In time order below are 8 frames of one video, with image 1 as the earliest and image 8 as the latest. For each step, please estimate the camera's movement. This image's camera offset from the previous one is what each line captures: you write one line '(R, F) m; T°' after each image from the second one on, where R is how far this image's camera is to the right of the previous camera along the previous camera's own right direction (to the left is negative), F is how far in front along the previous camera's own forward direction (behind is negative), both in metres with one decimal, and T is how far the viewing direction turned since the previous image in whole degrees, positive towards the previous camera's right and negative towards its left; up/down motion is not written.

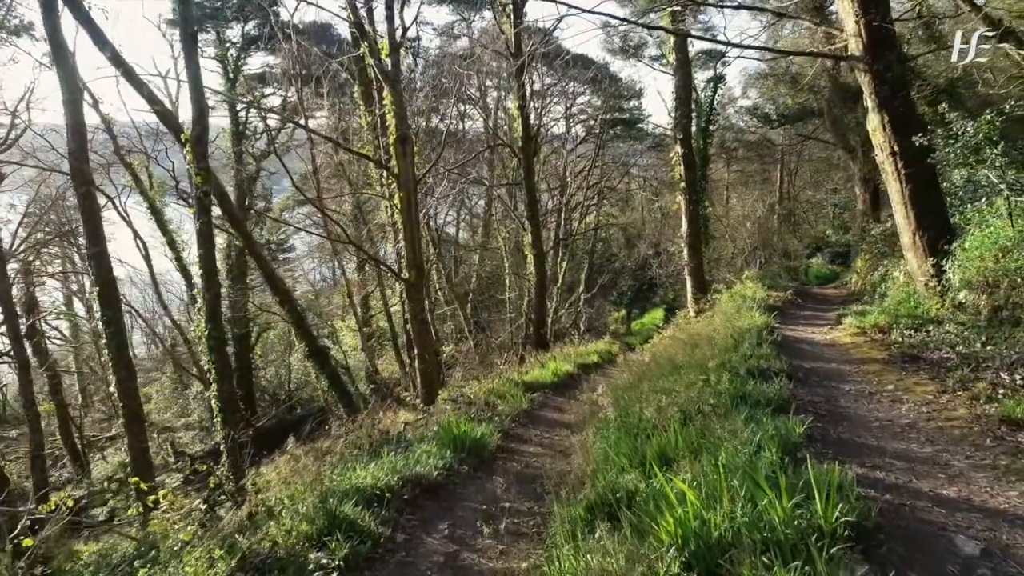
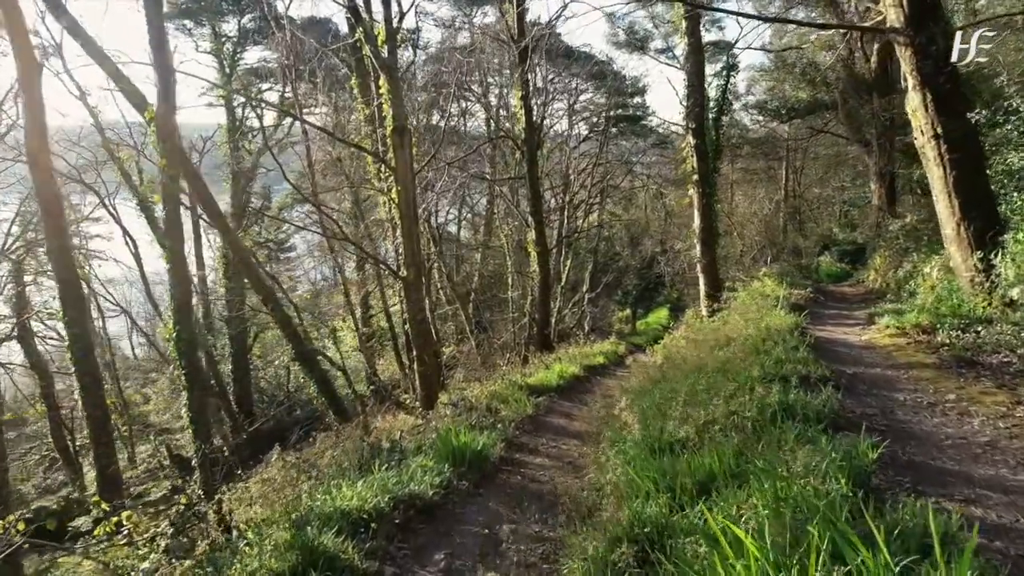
(0.0, +0.6) m; 0°
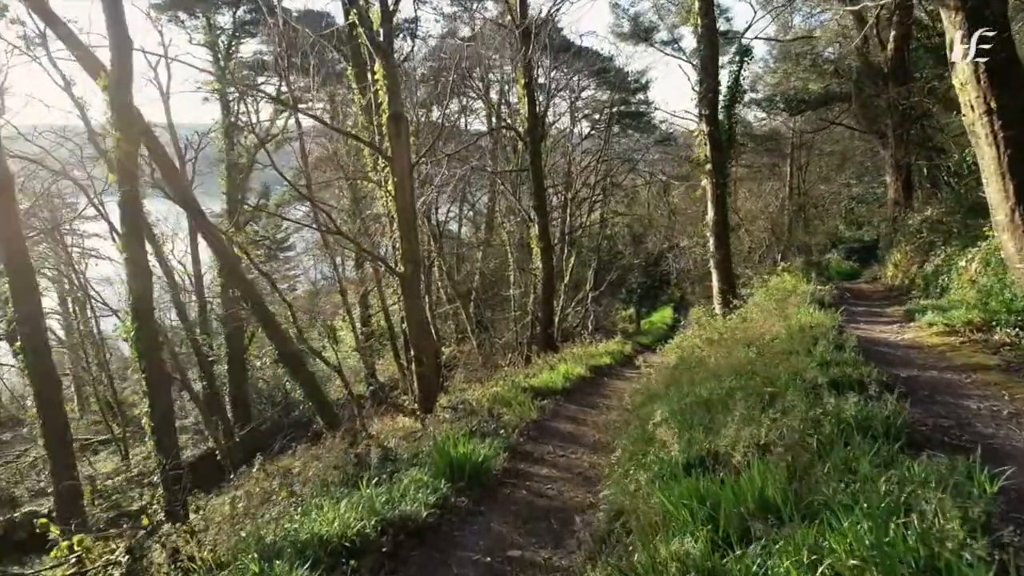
(0.0, +0.7) m; 0°
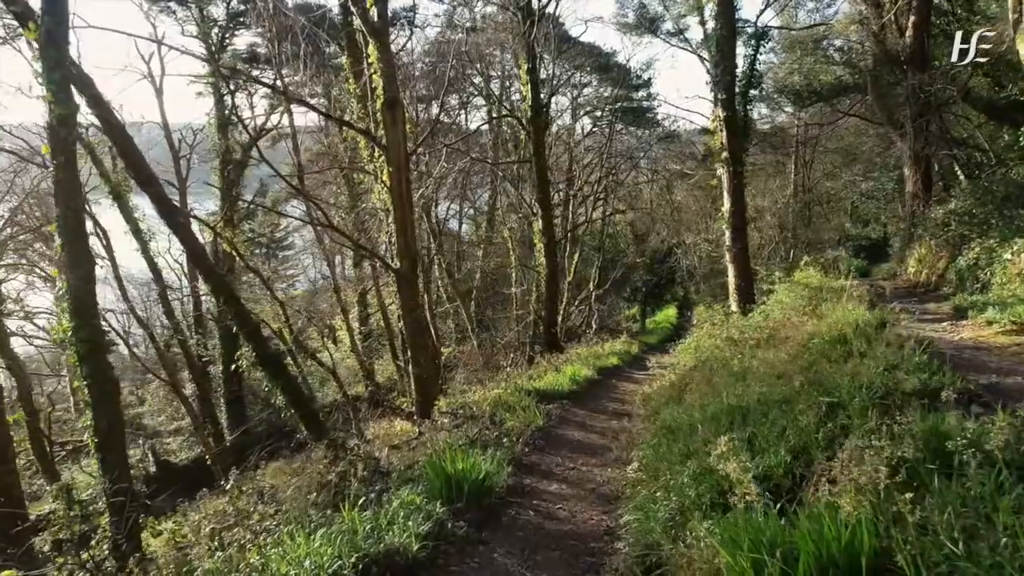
(0.0, +0.7) m; 0°
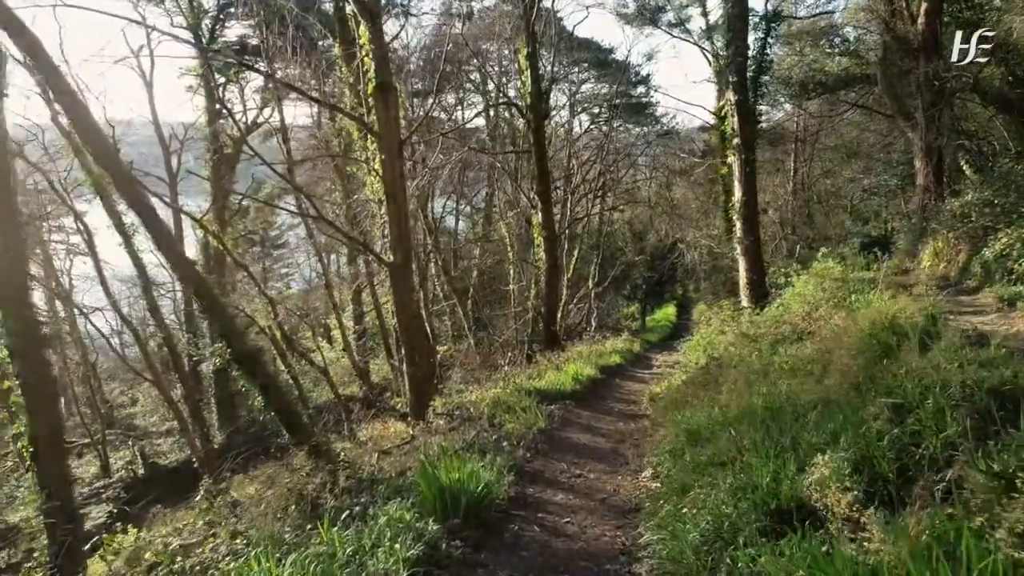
(0.0, +0.6) m; 0°
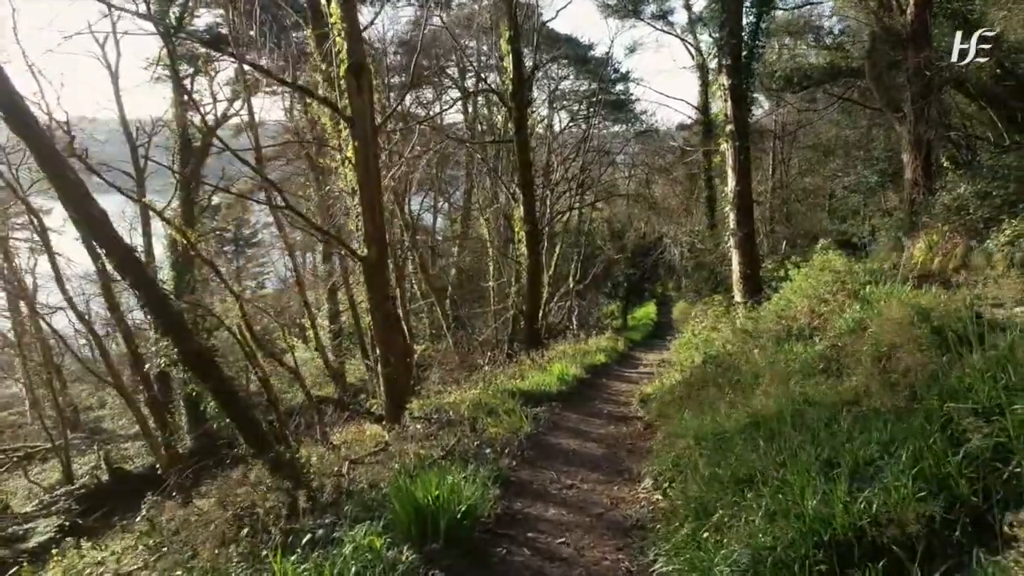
(0.0, +0.6) m; +2°
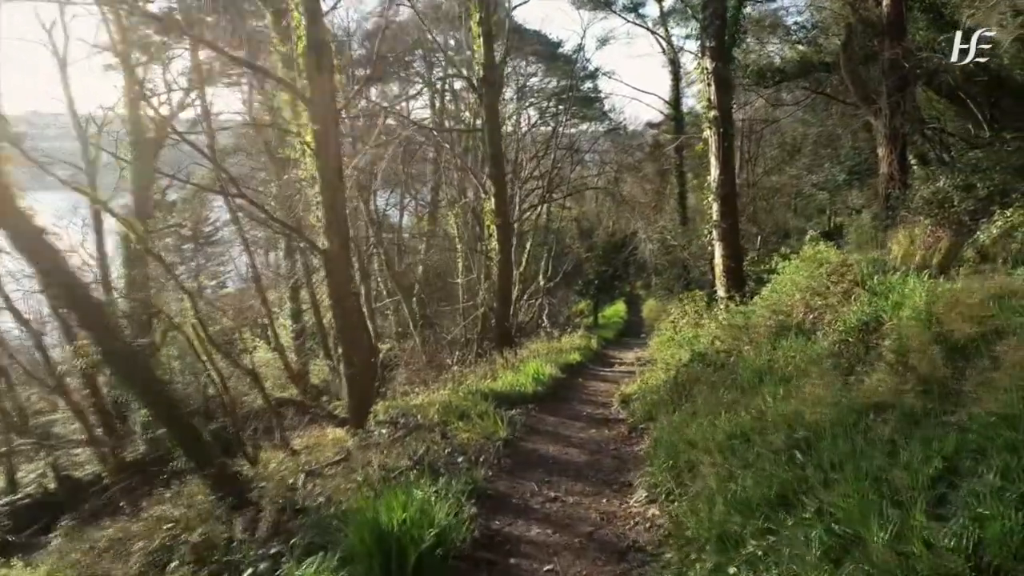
(-0.1, +0.6) m; +3°
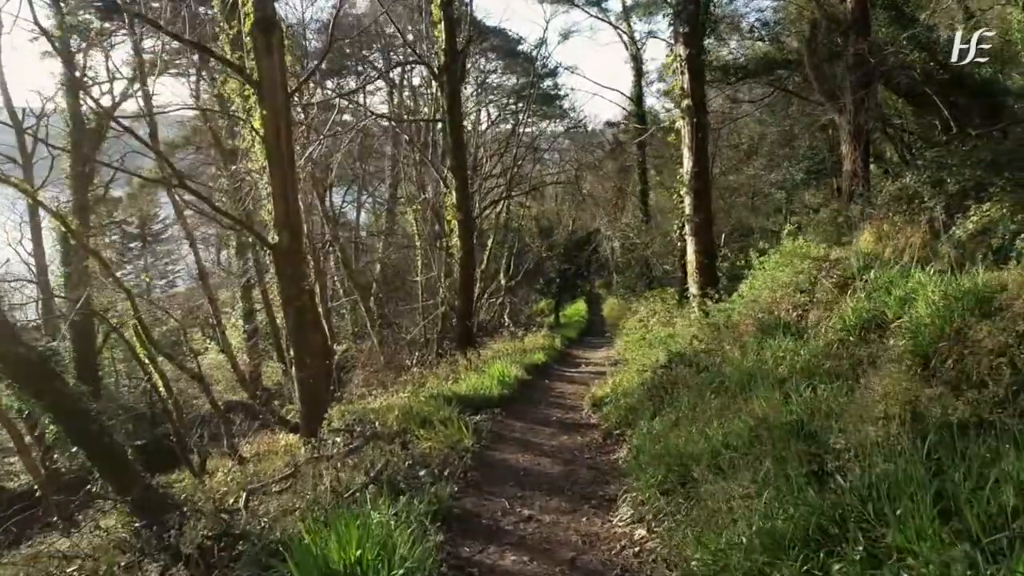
(-0.1, +0.5) m; +3°
